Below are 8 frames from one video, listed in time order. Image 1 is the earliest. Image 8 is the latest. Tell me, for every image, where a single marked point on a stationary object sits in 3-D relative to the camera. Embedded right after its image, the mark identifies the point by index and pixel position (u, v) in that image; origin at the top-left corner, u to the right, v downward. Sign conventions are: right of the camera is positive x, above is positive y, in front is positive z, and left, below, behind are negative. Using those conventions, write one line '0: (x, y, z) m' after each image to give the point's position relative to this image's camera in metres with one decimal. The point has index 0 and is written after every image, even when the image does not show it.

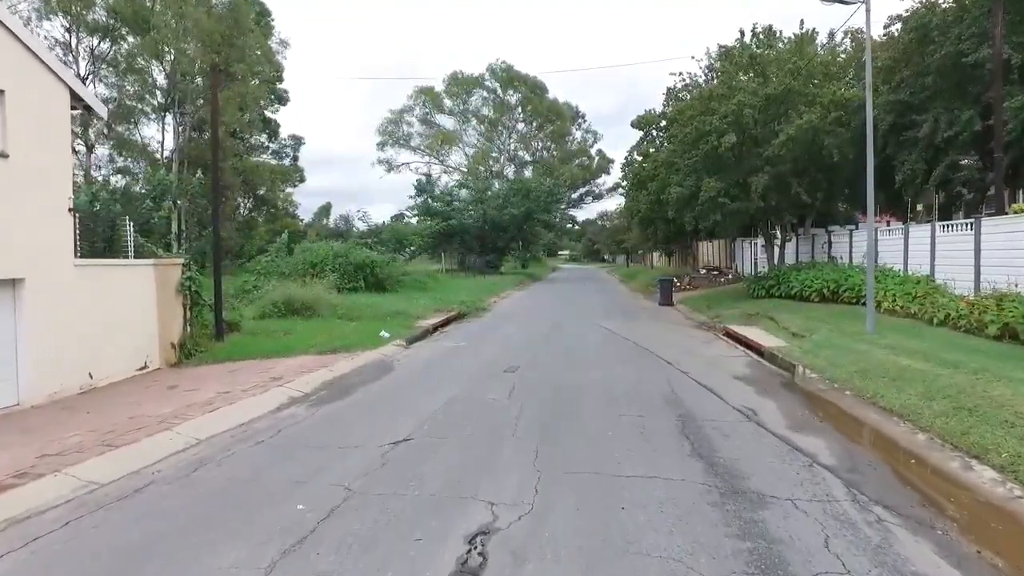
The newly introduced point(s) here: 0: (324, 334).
0: (-5.1, -1.3, +17.8) m
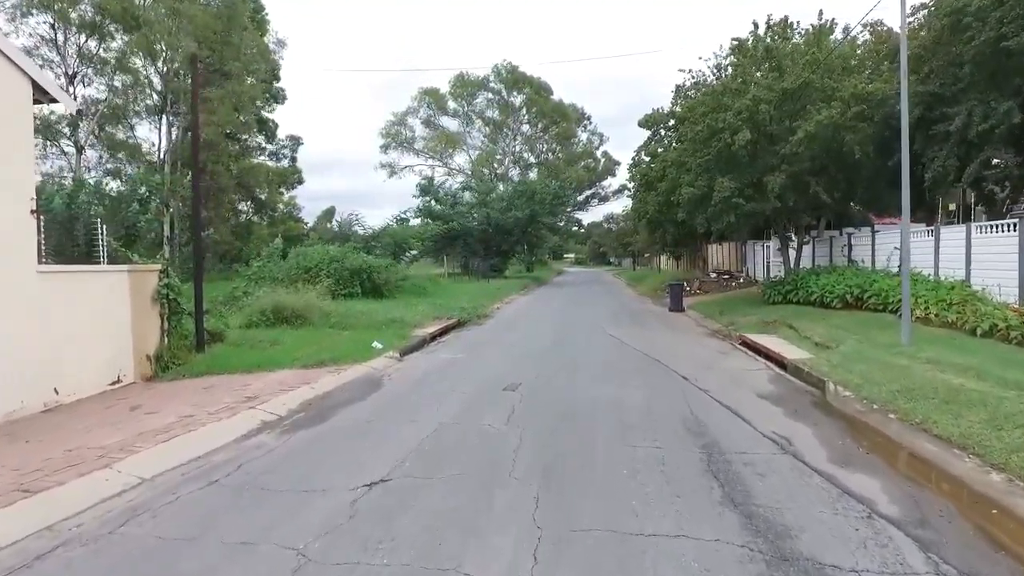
0: (-5.0, -1.4, +16.6) m
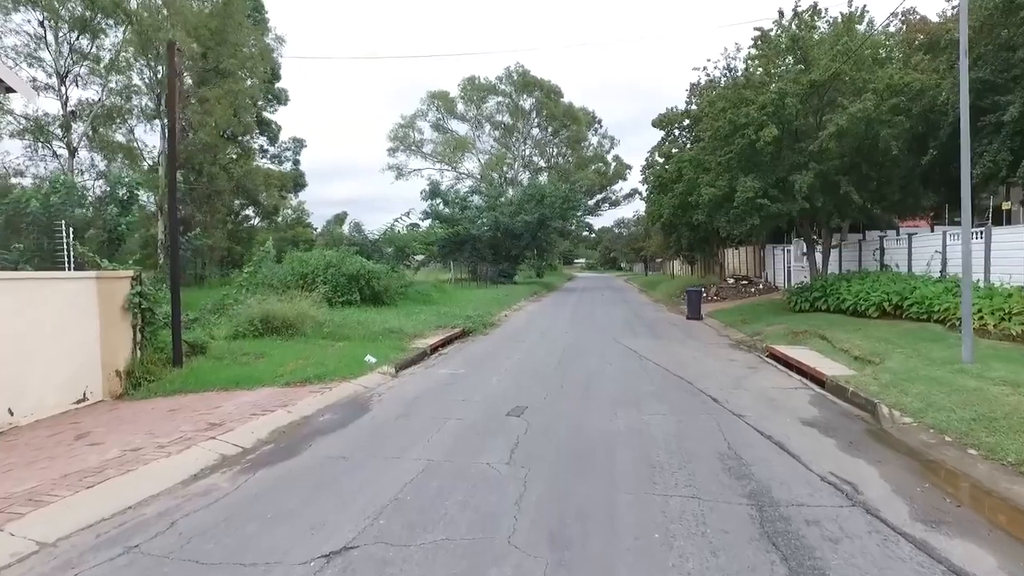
0: (-4.9, -1.6, +15.2) m
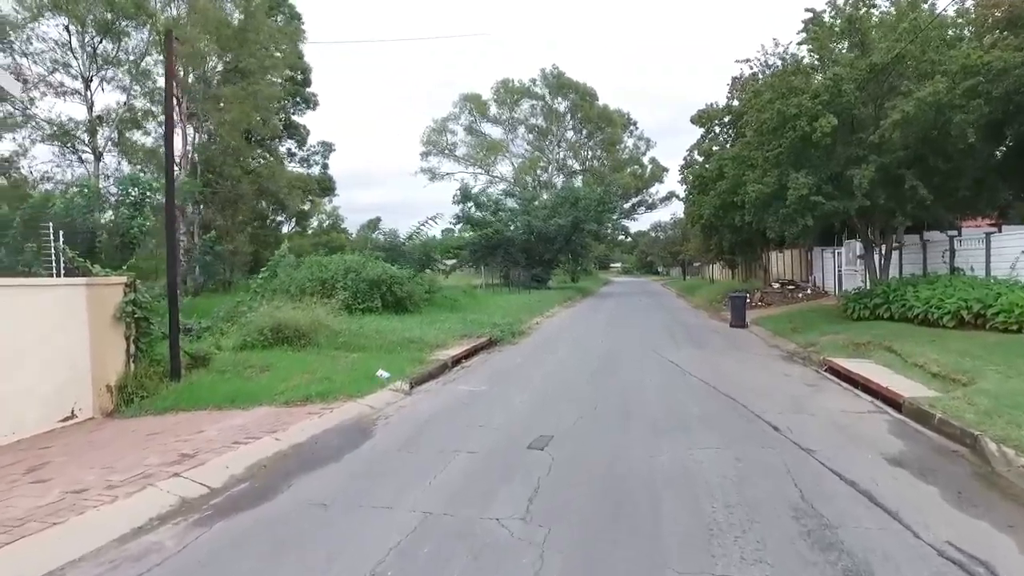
0: (-4.3, -1.8, +13.9) m
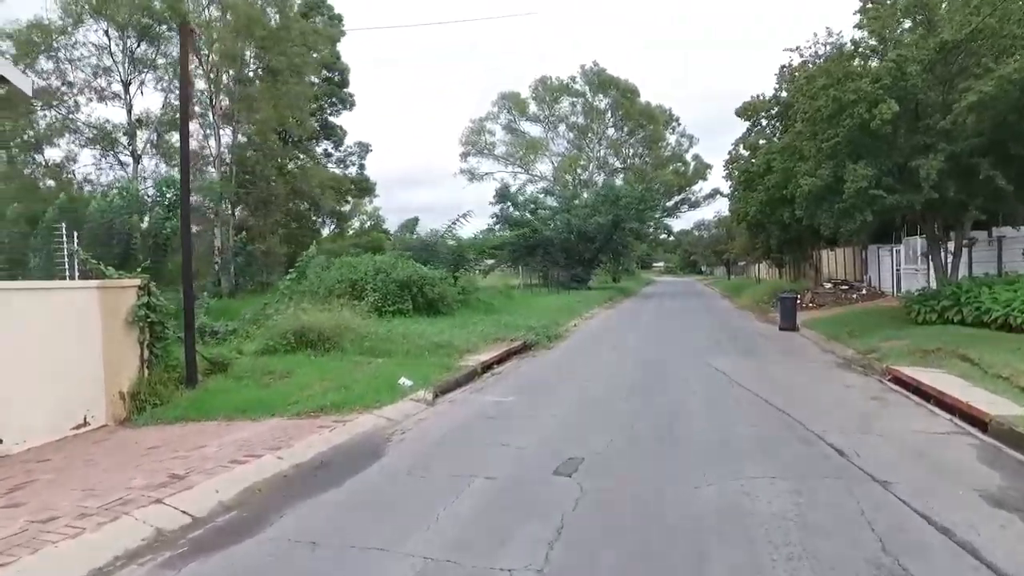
0: (-3.7, -1.8, +13.2) m
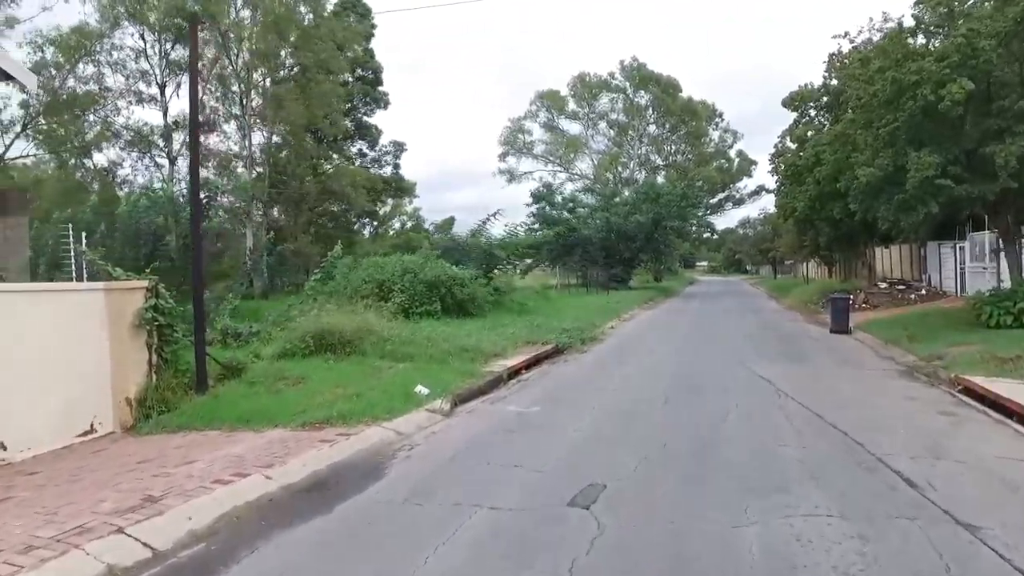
0: (-3.2, -1.9, +12.5) m
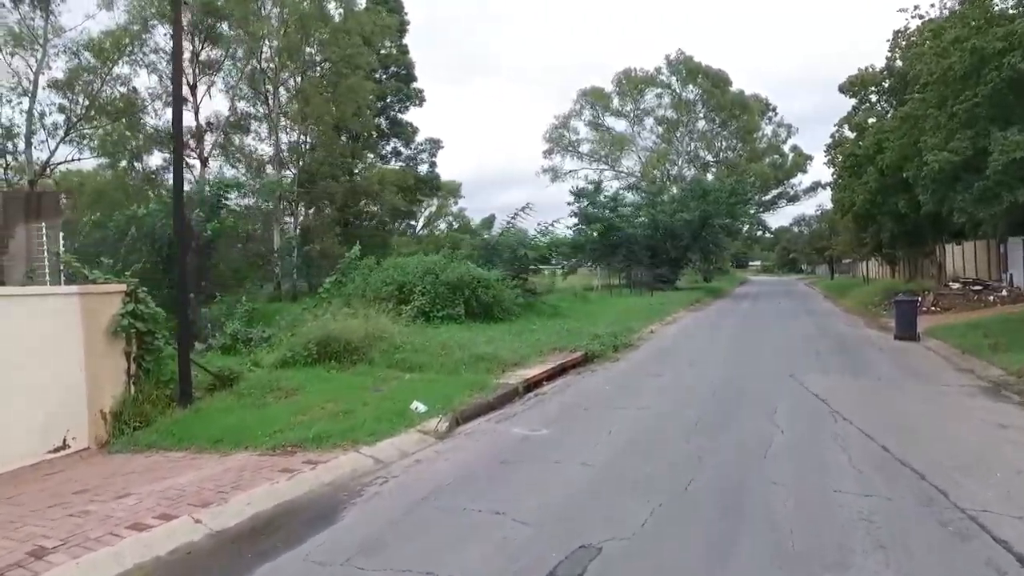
0: (-3.0, -1.9, +11.3) m
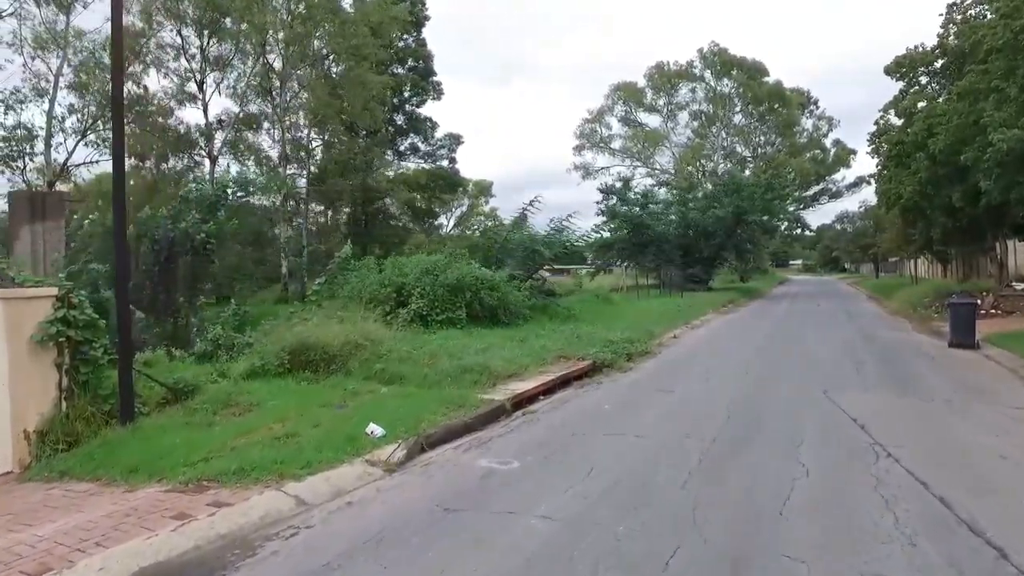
0: (-3.3, -2.0, +9.8) m
